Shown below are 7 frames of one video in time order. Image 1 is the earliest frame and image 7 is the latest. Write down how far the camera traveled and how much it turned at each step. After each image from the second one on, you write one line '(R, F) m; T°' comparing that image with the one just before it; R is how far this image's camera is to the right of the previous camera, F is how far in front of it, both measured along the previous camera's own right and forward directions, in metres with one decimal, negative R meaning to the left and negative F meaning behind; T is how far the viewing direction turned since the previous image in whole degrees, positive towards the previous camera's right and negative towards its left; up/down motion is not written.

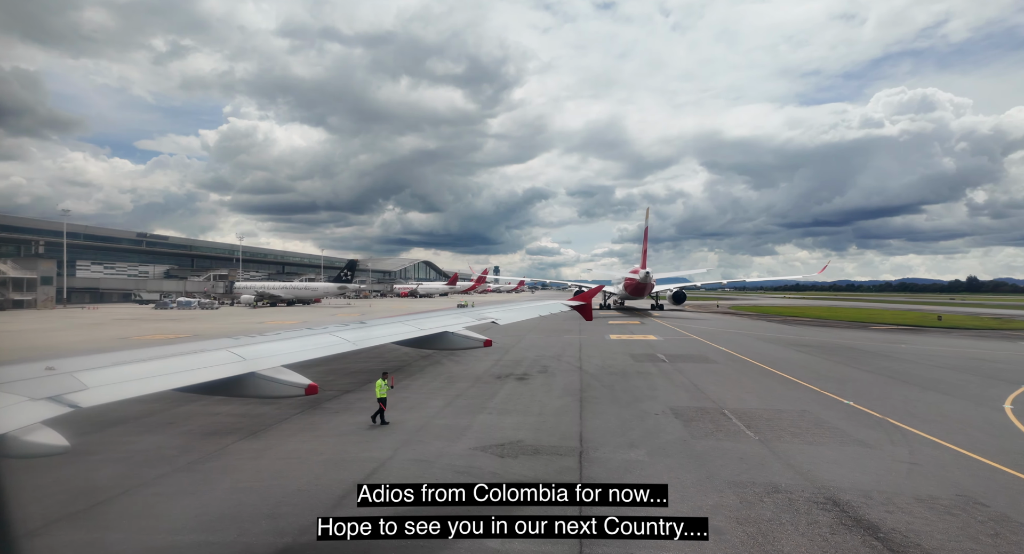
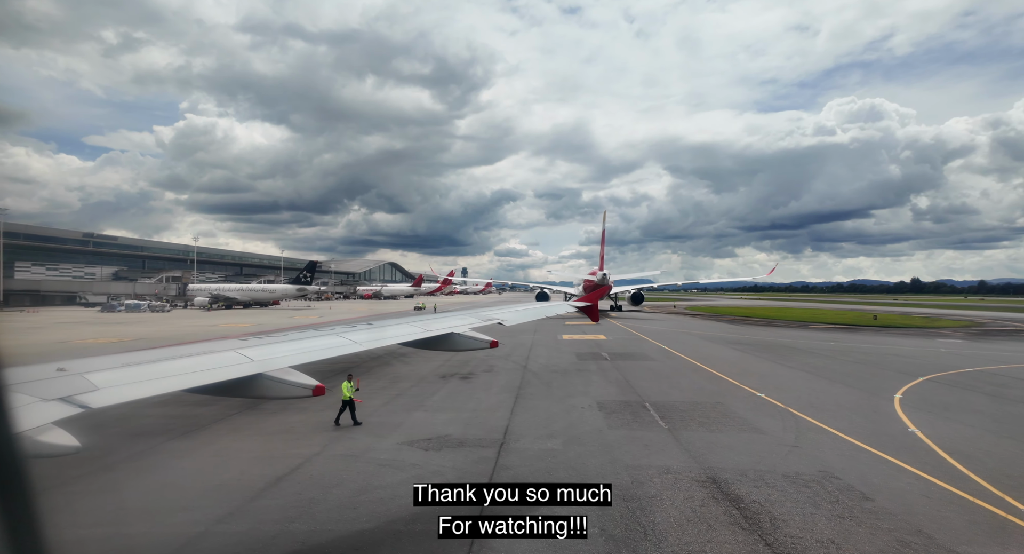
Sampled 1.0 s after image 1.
(+1.0, -0.7) m; +3°
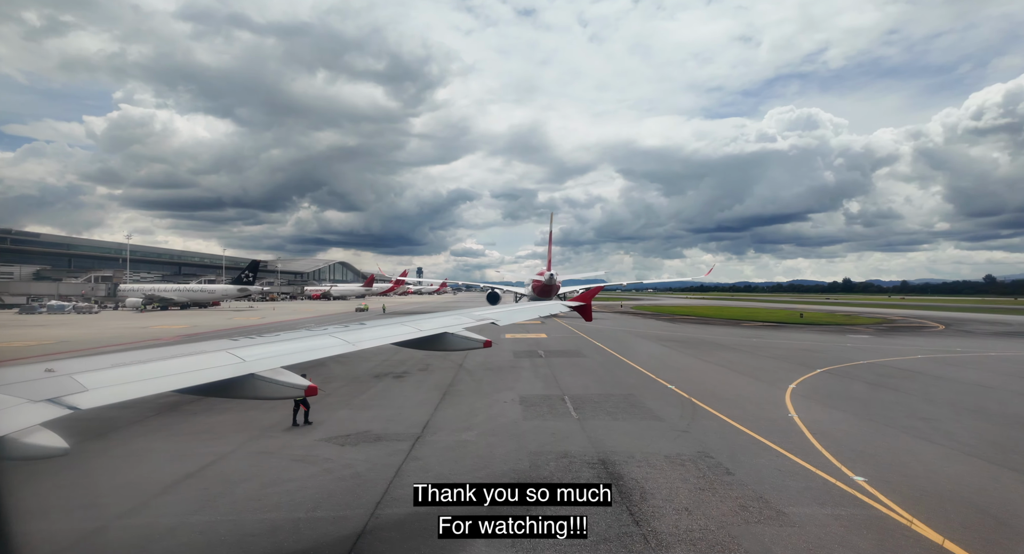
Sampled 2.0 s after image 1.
(+1.0, -0.7) m; +5°
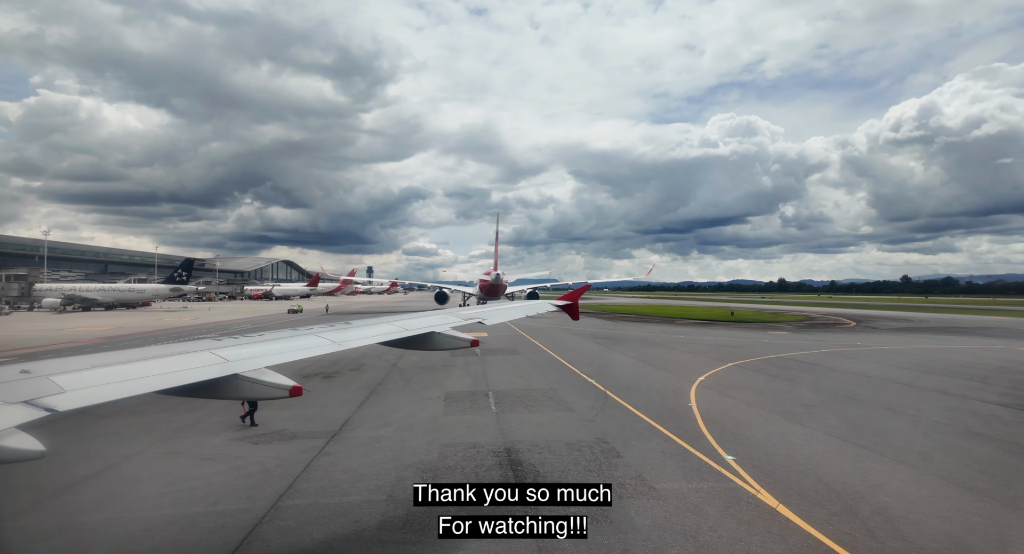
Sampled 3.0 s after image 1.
(+1.0, -0.6) m; +5°
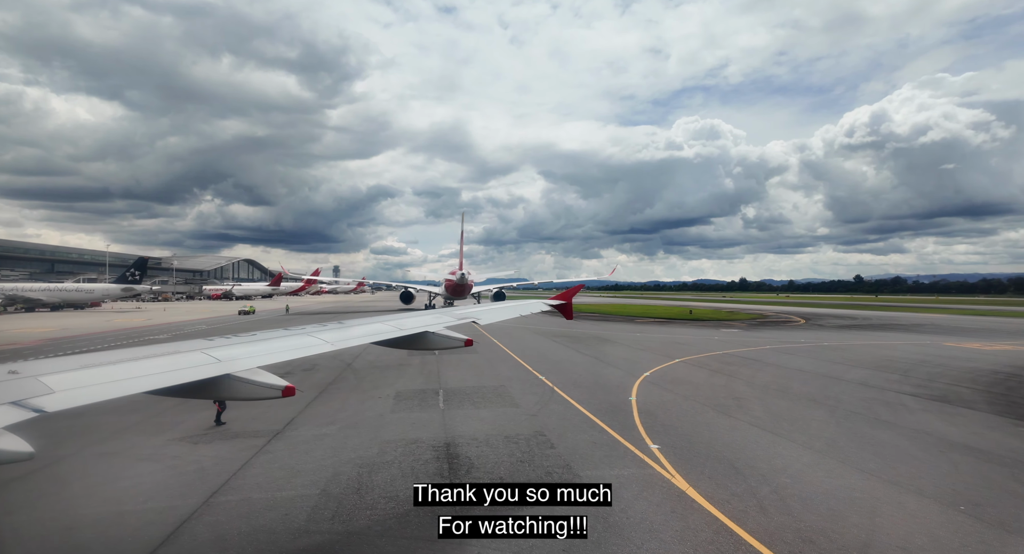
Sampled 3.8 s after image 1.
(+0.8, -0.4) m; +3°
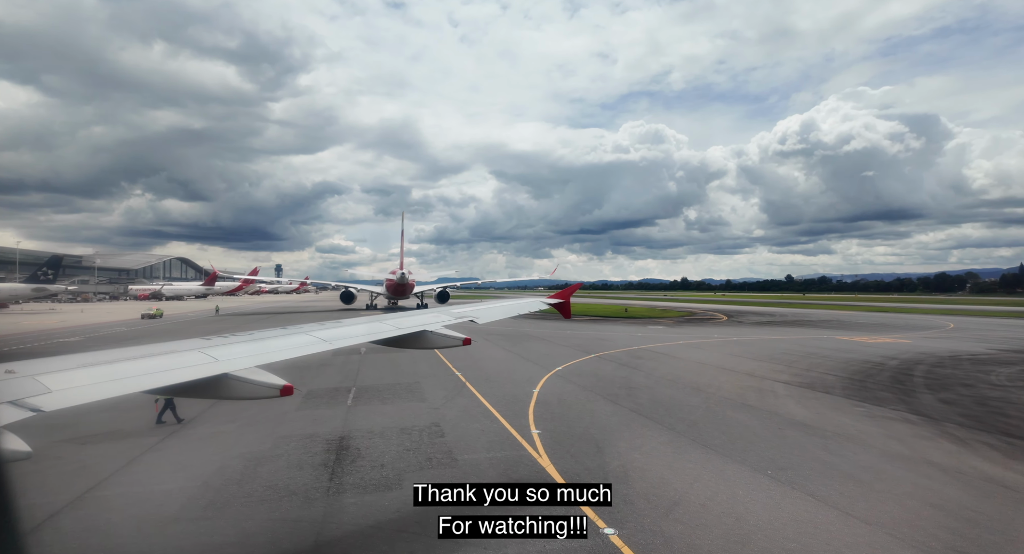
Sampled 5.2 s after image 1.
(+1.6, -0.8) m; +5°
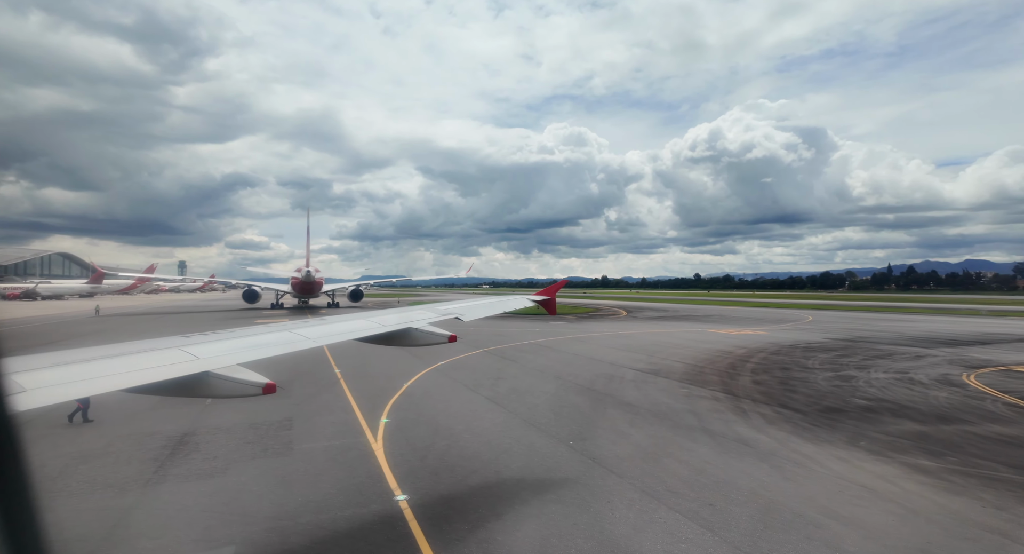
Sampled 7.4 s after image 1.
(+2.3, -1.1) m; +8°
